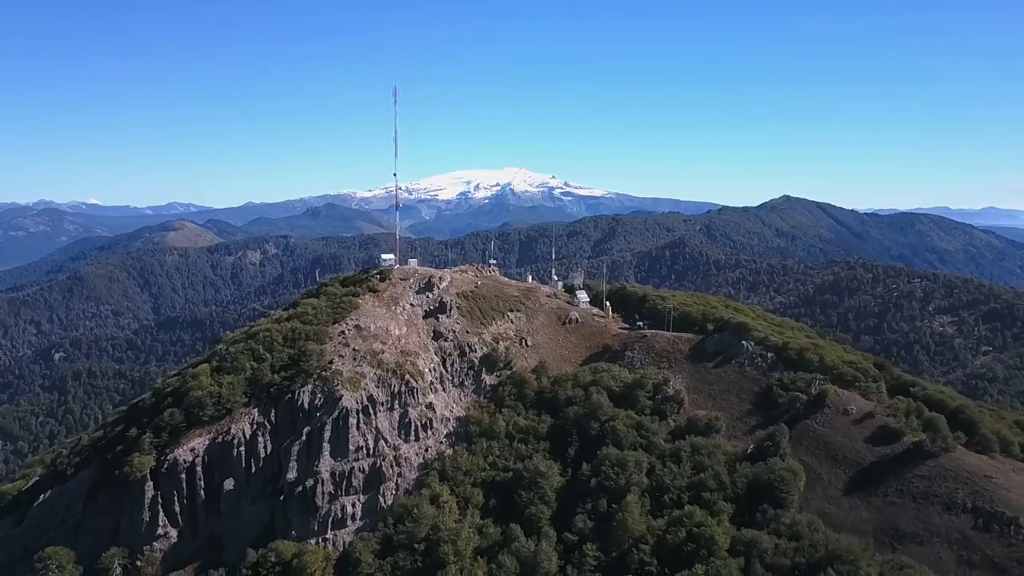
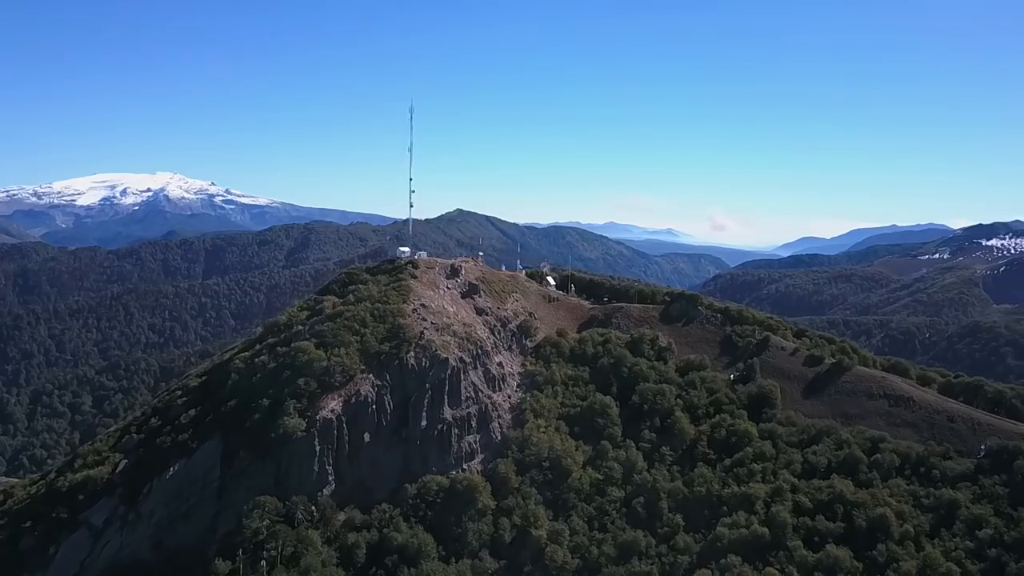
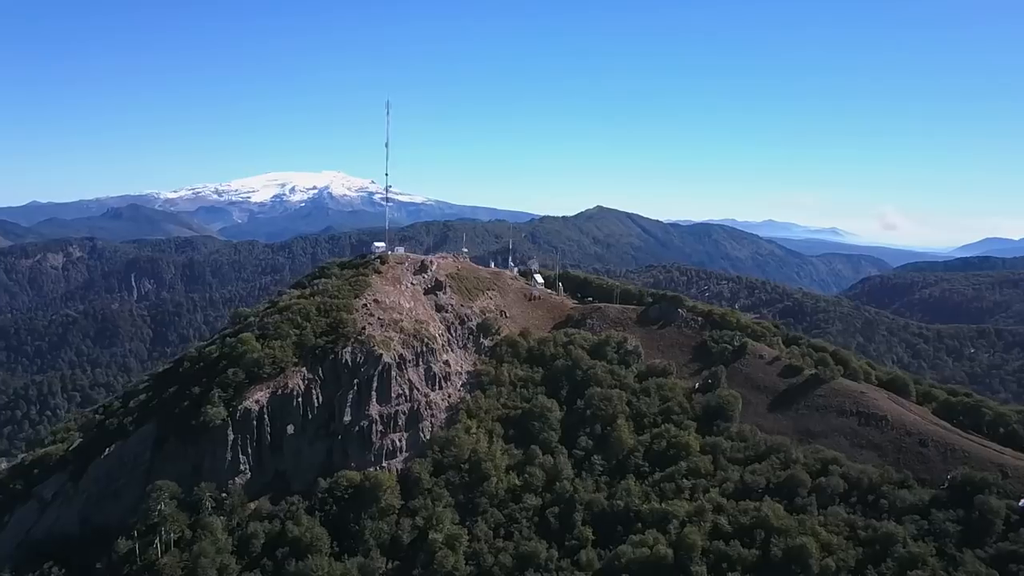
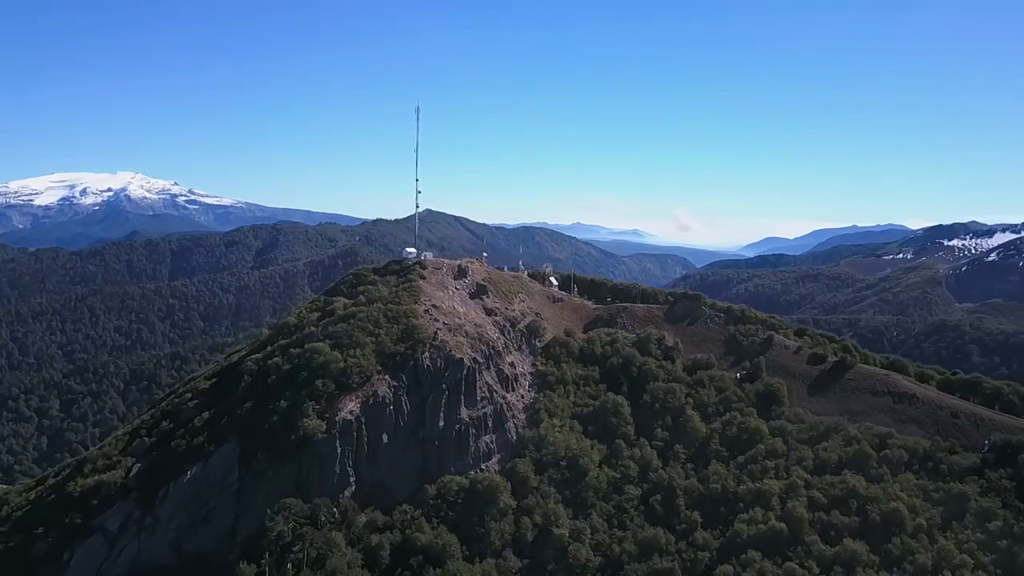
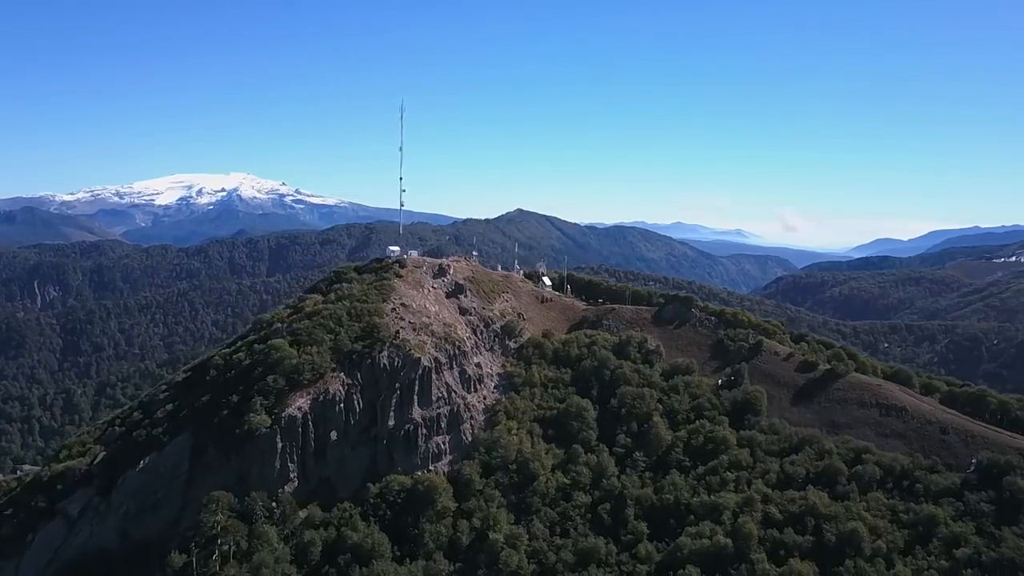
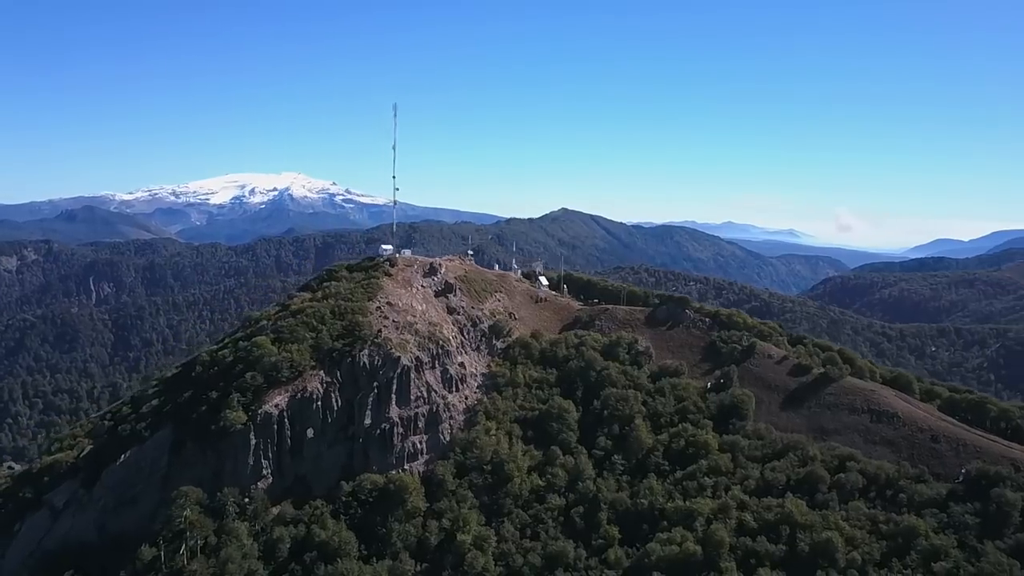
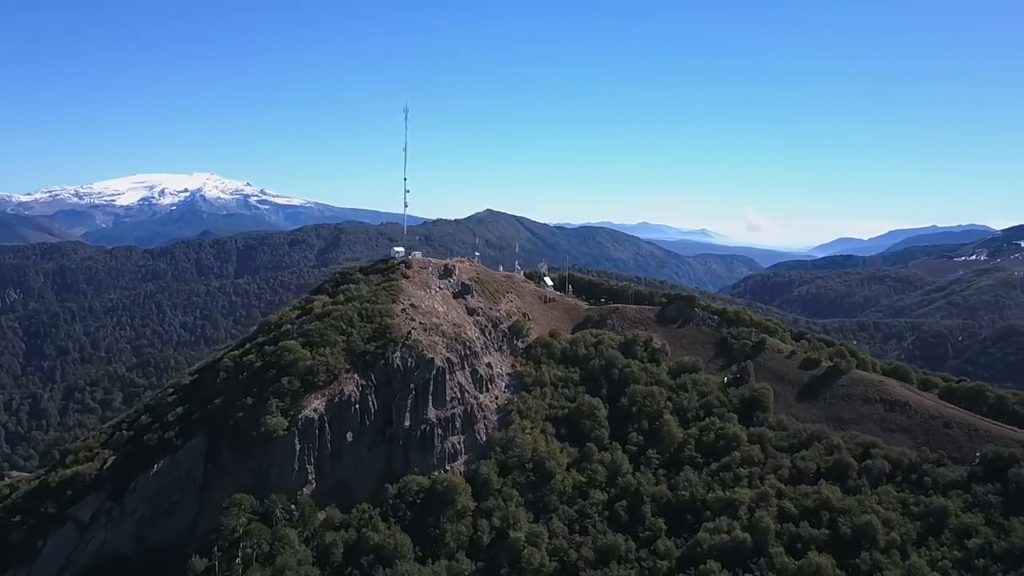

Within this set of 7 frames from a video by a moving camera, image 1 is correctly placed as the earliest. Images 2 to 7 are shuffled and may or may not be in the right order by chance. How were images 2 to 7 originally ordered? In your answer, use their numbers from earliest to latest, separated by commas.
3, 6, 5, 7, 2, 4
